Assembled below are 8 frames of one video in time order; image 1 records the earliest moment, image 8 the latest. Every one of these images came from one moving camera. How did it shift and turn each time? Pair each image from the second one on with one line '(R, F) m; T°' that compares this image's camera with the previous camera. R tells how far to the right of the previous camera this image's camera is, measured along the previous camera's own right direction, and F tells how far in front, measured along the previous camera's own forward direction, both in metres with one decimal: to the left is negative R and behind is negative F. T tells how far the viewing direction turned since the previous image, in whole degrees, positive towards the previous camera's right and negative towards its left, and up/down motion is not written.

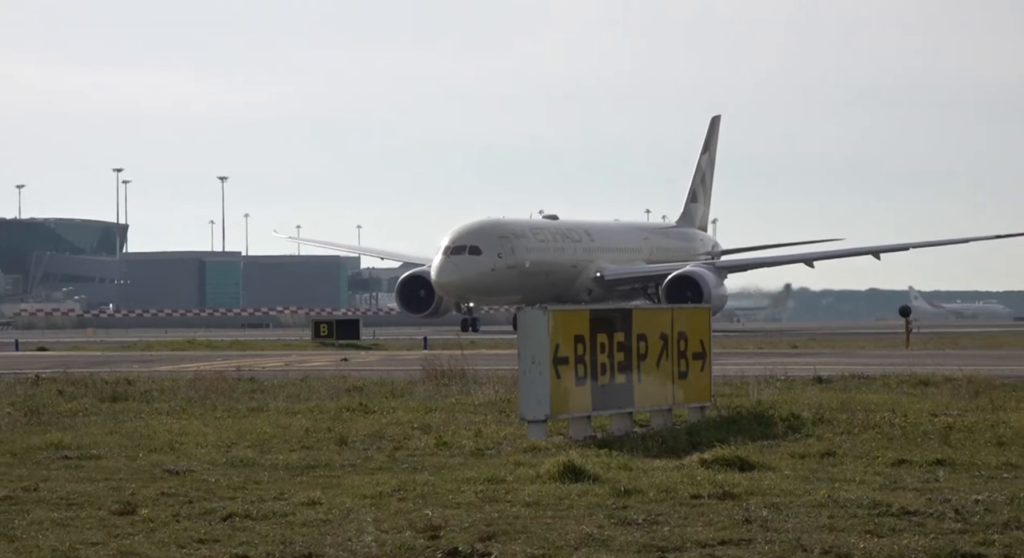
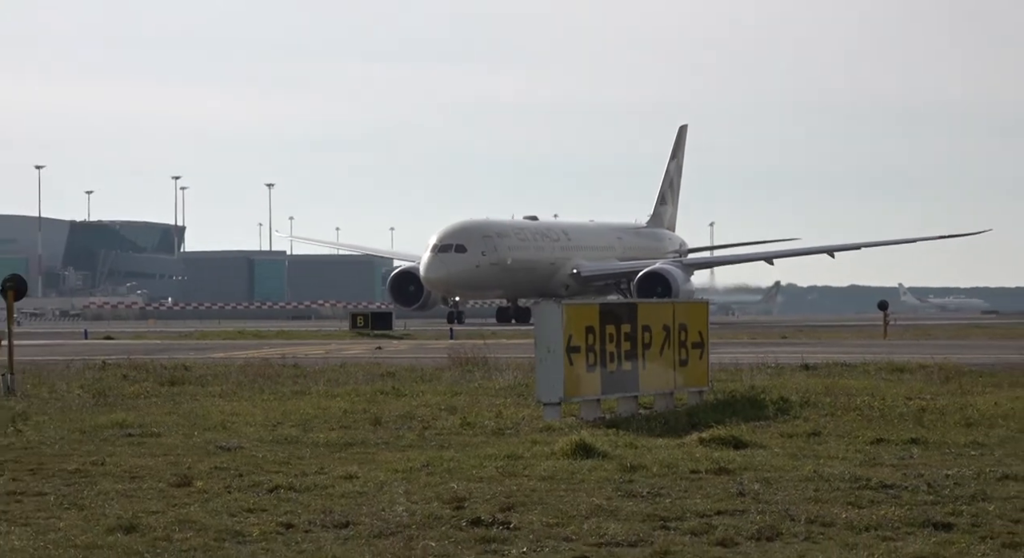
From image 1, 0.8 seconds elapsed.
(-0.1, -1.1) m; 0°
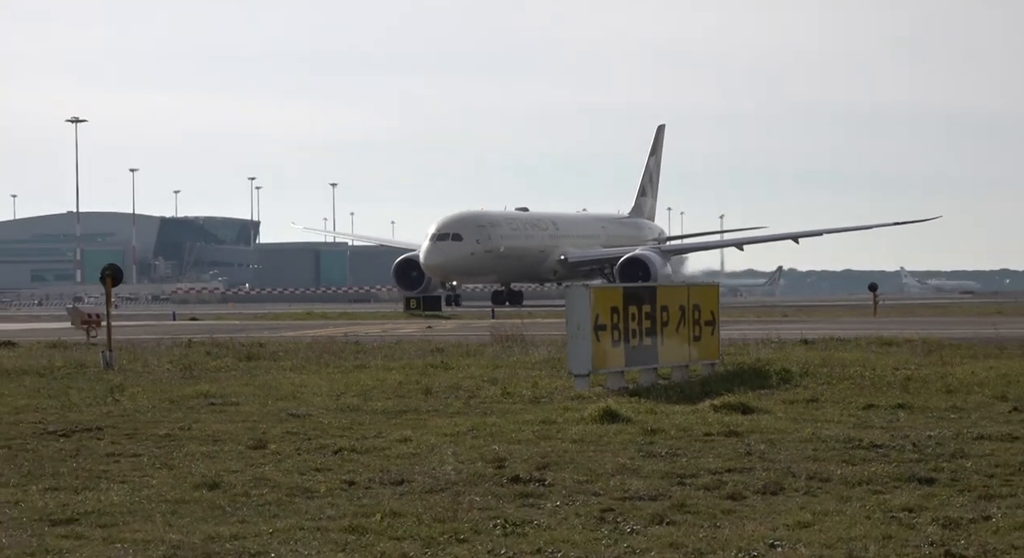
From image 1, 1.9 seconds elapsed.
(-0.1, -1.5) m; -1°
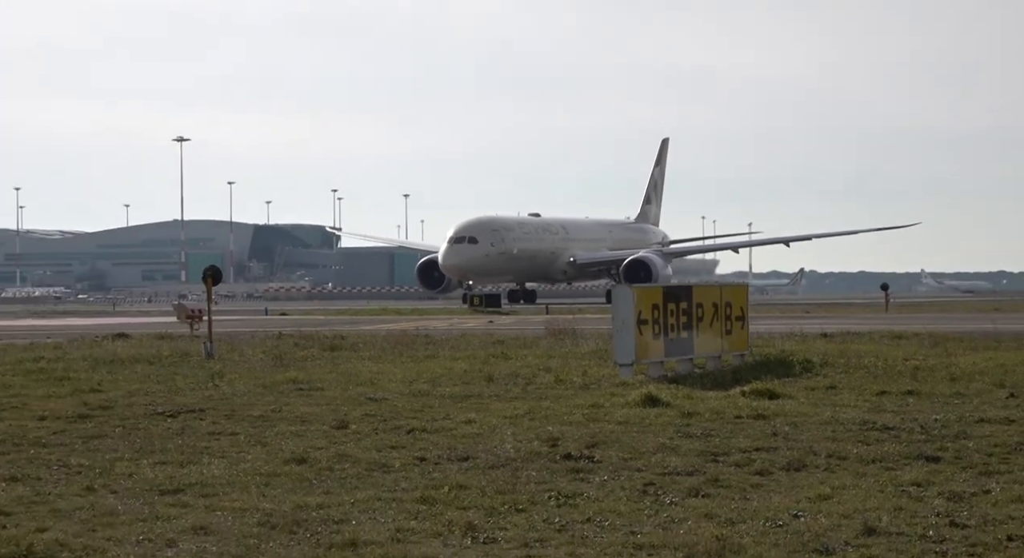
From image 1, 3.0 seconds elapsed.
(-0.3, -1.6) m; -1°
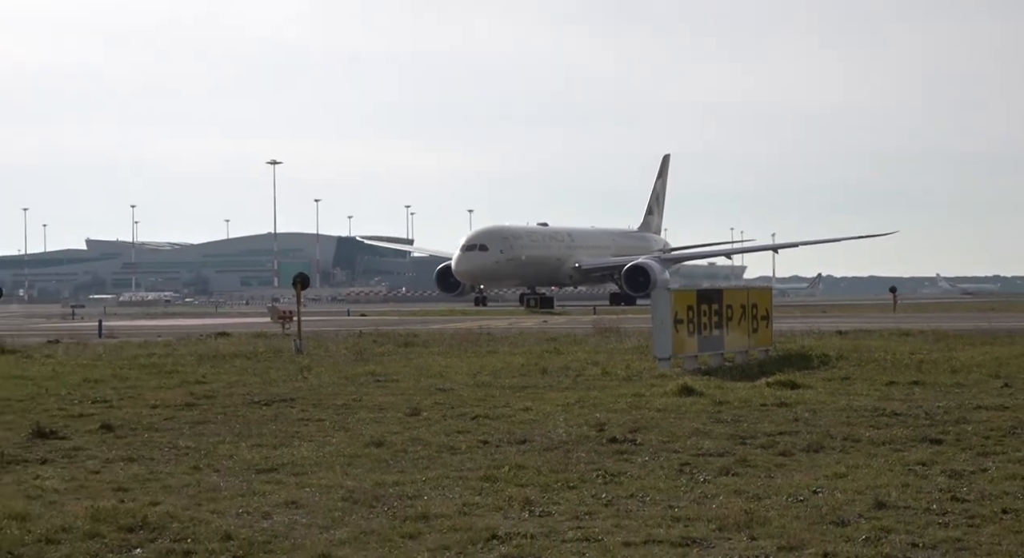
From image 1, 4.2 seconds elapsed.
(-0.3, -1.9) m; -1°
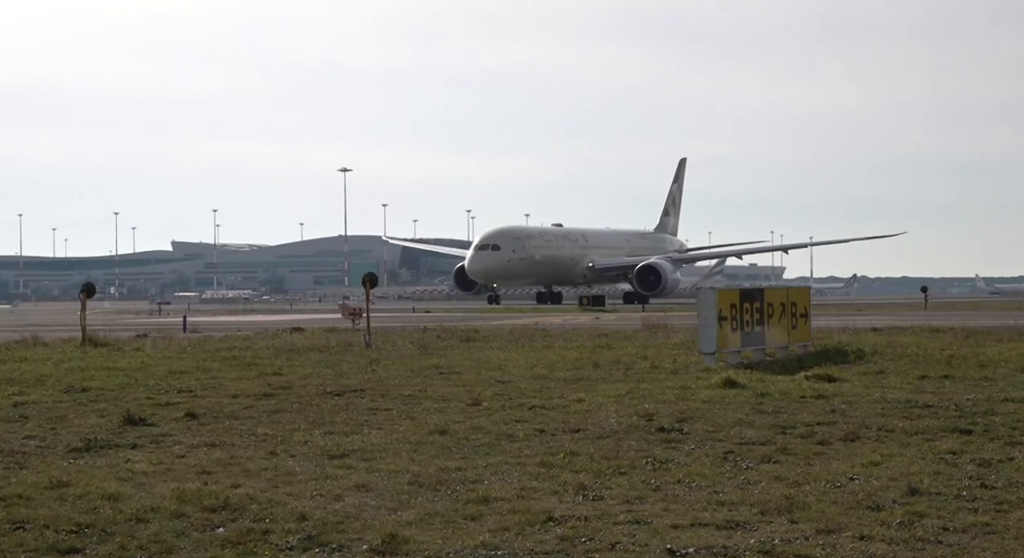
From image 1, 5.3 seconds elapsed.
(-0.3, -1.1) m; -1°
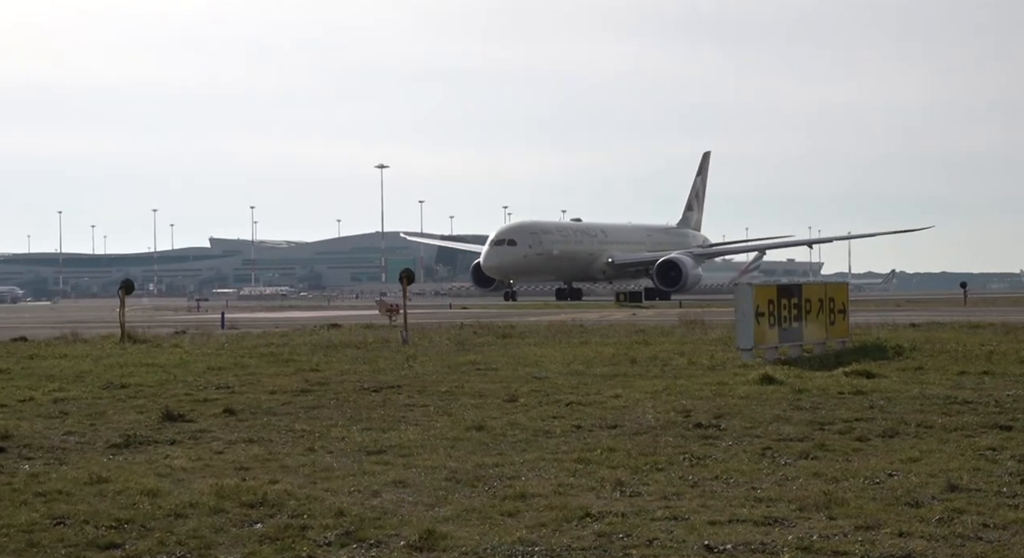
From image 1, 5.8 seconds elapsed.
(-0.2, 0.0) m; -1°
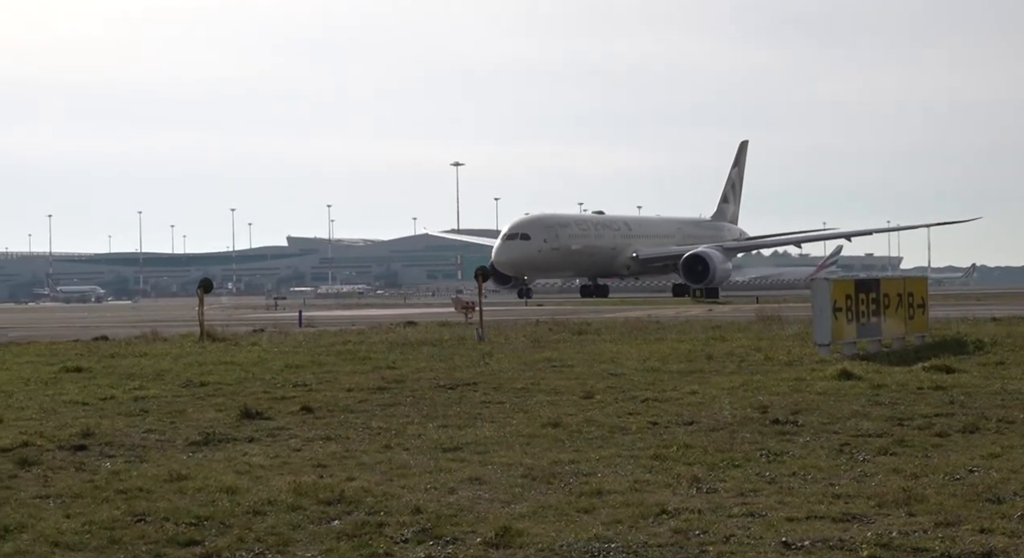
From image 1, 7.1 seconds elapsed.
(-0.4, 0.0) m; -2°
